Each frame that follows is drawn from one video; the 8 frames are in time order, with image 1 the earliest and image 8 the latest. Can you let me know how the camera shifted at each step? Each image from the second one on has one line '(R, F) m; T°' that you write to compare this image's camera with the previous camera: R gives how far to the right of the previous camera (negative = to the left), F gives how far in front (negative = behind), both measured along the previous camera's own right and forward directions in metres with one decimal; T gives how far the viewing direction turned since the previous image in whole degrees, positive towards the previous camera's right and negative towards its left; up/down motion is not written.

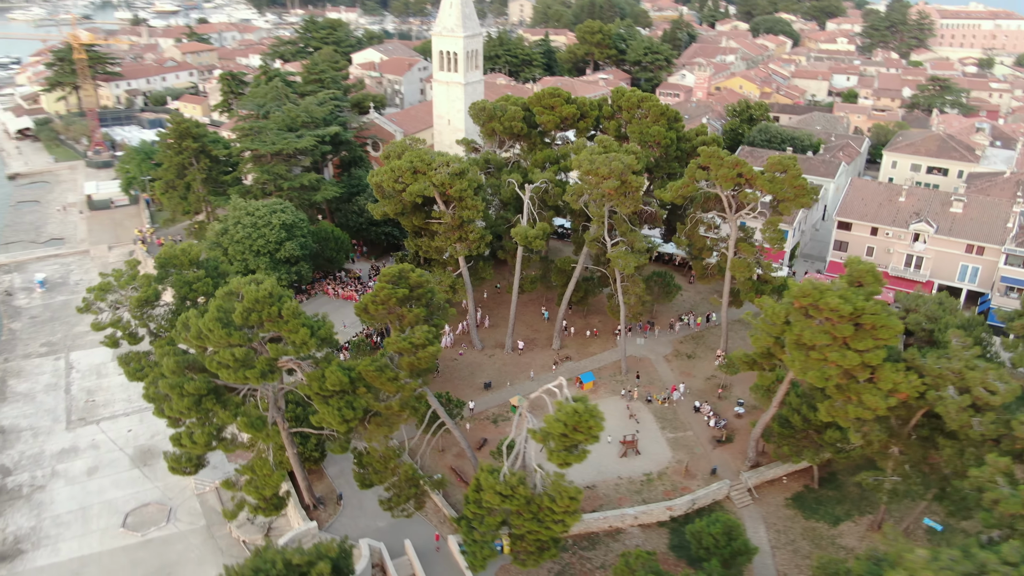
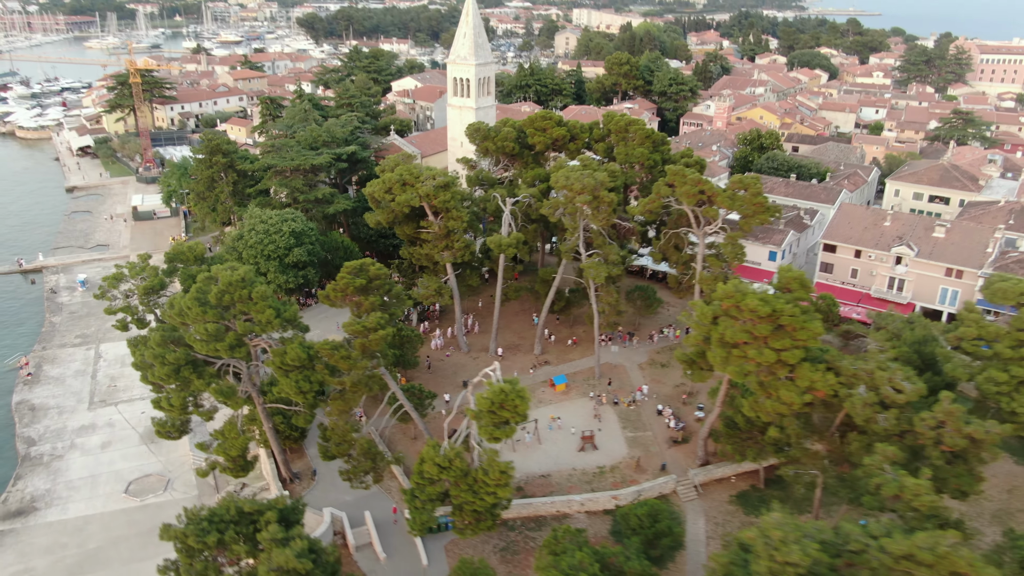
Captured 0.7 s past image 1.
(+2.4, -1.7) m; -4°
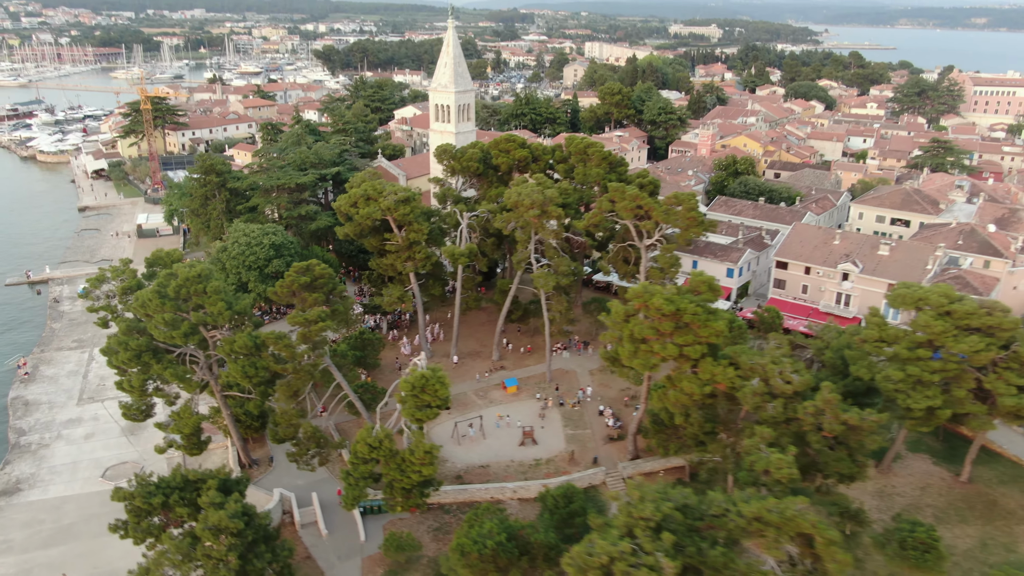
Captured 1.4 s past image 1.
(+2.3, -1.9) m; -1°
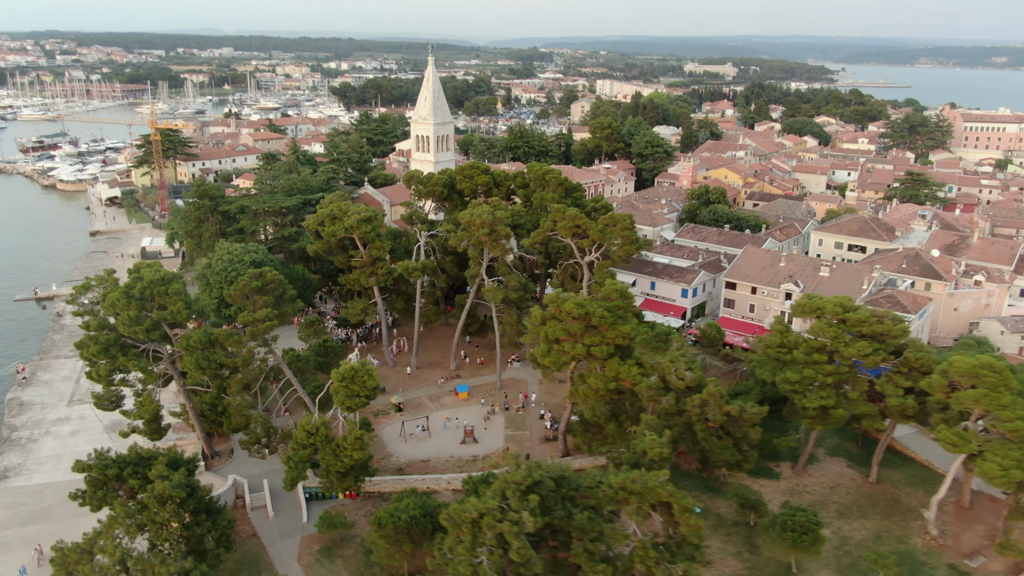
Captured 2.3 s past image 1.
(+2.7, -2.2) m; -2°
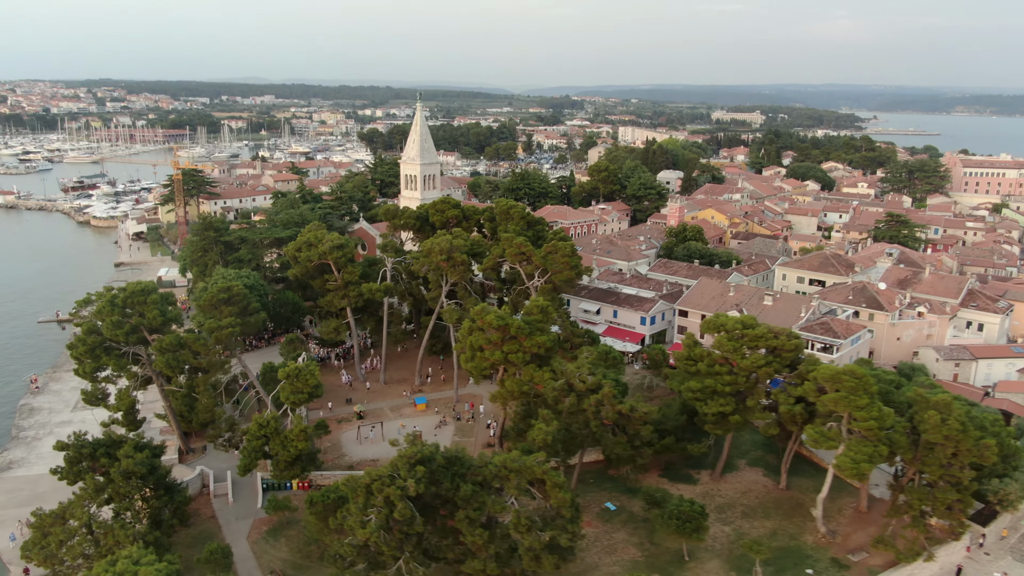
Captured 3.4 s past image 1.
(+3.3, -2.9) m; -3°
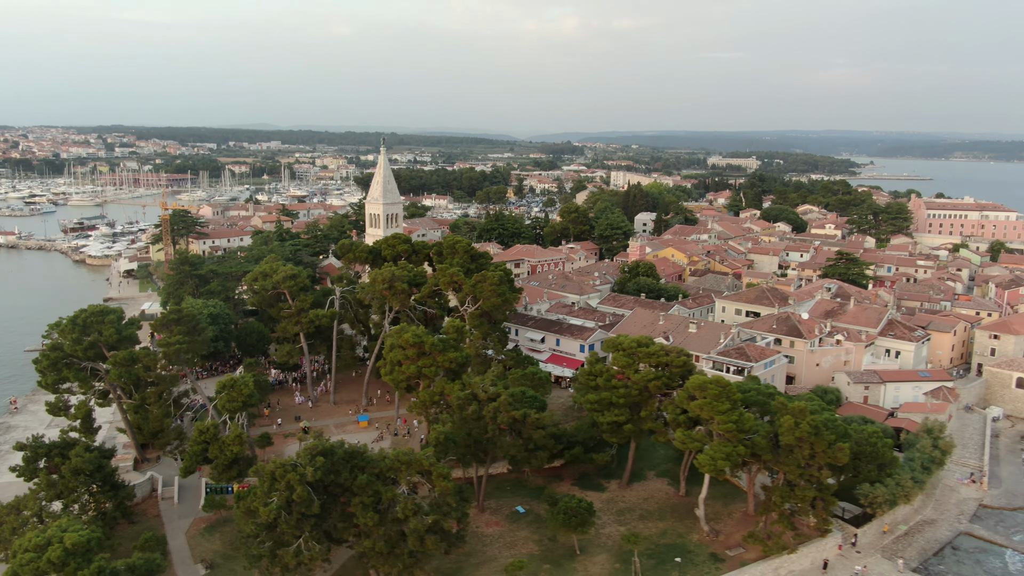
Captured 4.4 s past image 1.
(+3.2, -3.0) m; 0°
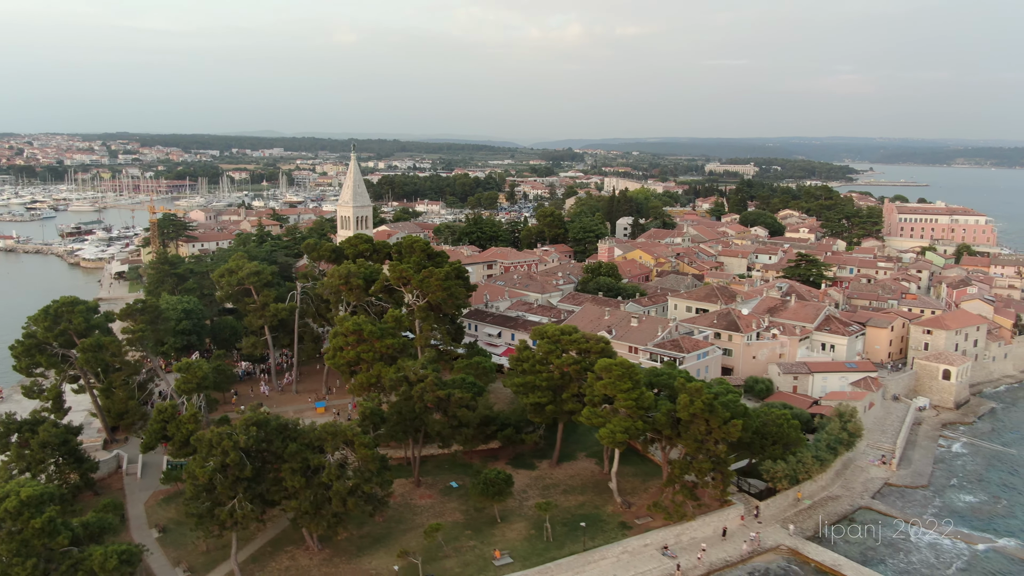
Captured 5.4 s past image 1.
(+2.8, -2.6) m; 0°
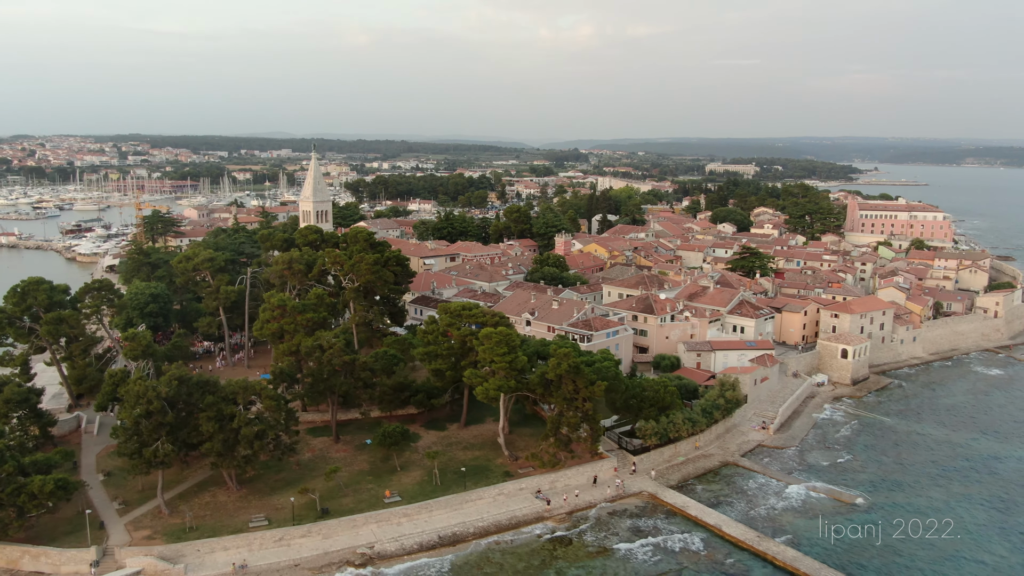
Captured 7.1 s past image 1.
(+4.8, -4.3) m; -1°
